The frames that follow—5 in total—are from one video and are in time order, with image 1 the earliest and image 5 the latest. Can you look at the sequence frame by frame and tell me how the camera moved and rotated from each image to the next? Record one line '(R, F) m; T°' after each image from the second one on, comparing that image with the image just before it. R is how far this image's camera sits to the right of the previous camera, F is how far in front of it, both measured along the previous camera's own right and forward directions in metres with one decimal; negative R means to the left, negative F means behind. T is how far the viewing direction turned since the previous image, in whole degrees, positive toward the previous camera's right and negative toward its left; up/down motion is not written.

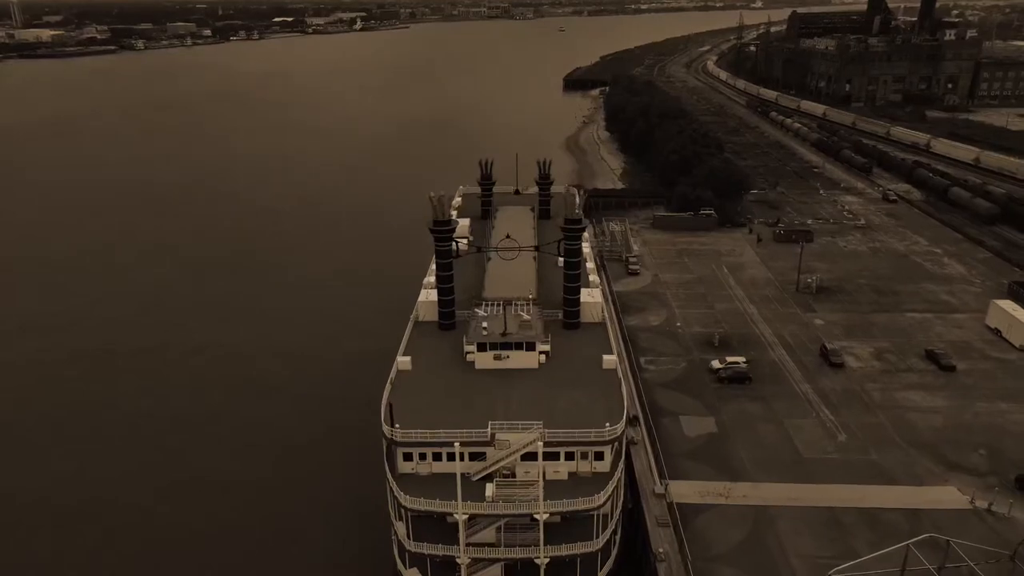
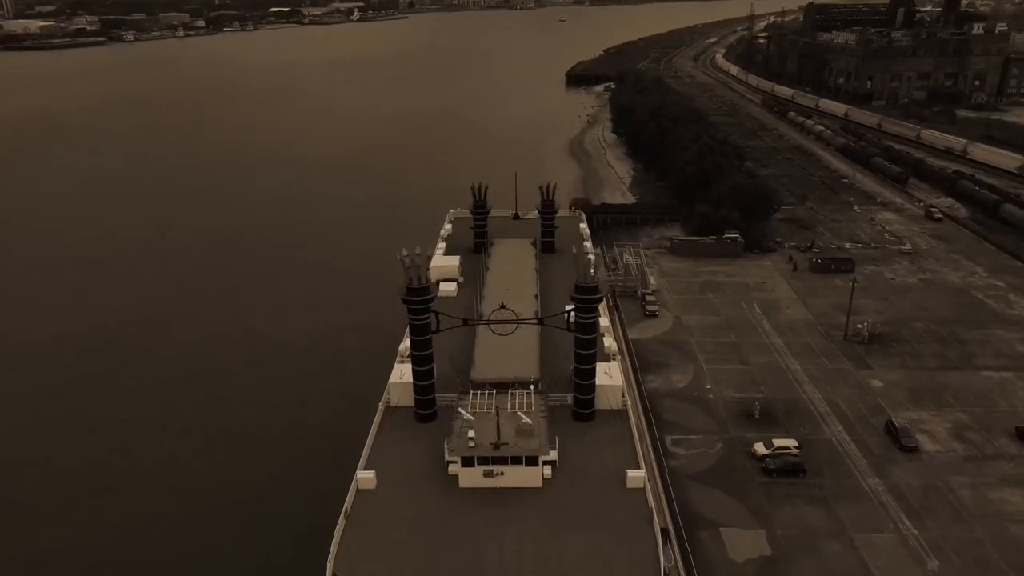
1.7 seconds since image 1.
(+0.1, +5.9) m; 0°
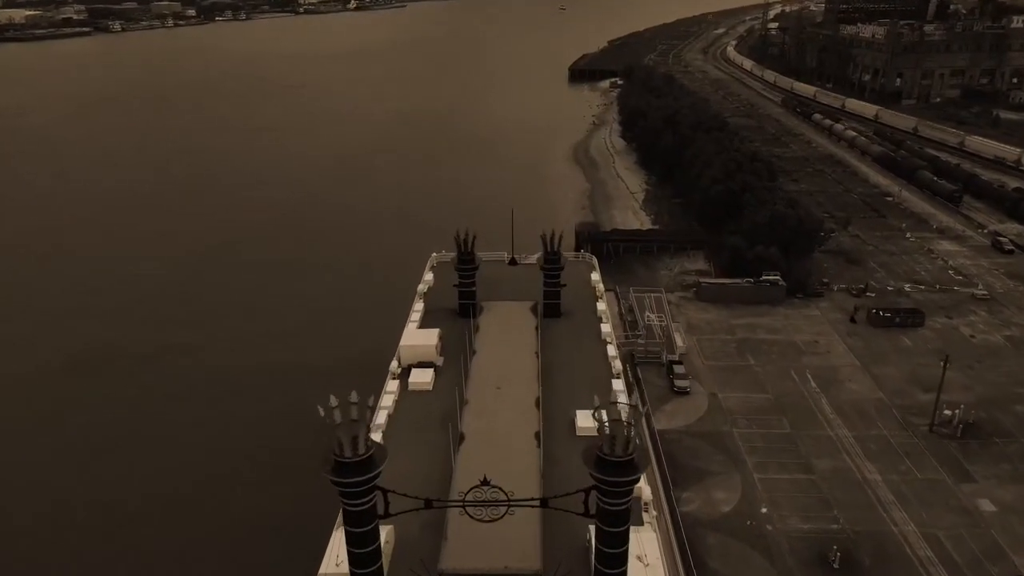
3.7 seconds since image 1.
(+0.2, +7.2) m; 0°
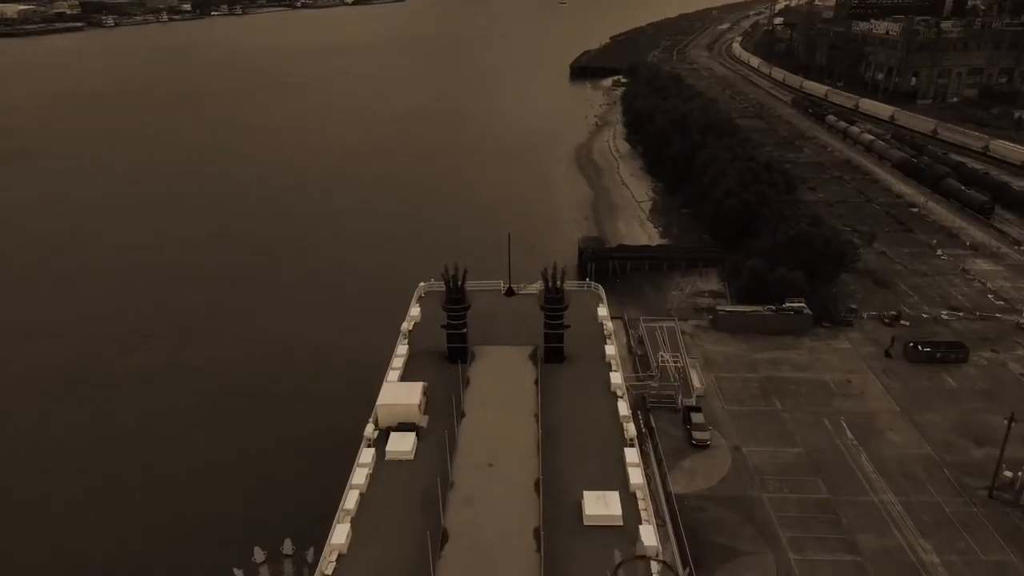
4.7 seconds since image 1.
(+0.1, +3.4) m; 0°
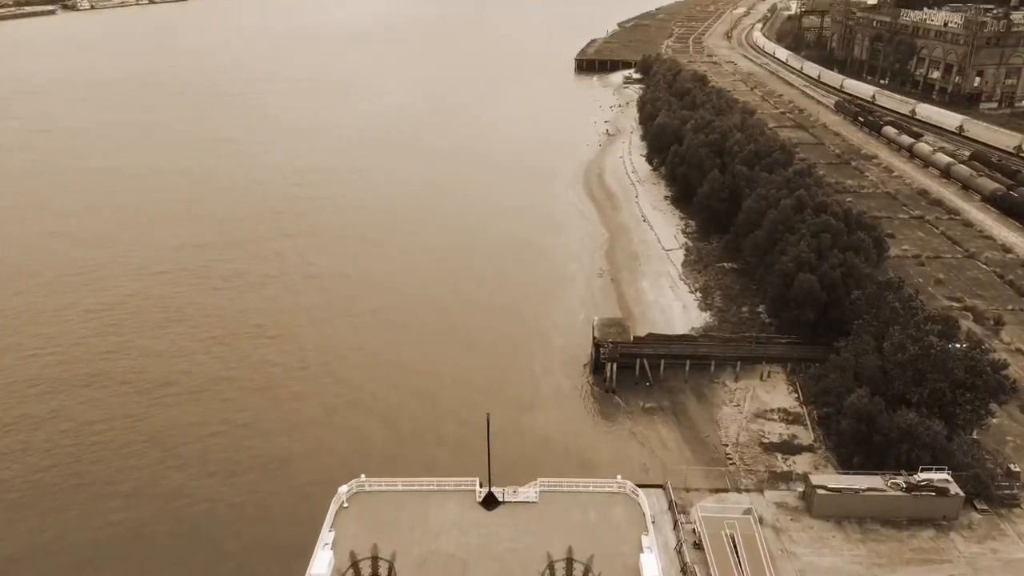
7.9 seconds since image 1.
(+0.3, +11.6) m; 0°
